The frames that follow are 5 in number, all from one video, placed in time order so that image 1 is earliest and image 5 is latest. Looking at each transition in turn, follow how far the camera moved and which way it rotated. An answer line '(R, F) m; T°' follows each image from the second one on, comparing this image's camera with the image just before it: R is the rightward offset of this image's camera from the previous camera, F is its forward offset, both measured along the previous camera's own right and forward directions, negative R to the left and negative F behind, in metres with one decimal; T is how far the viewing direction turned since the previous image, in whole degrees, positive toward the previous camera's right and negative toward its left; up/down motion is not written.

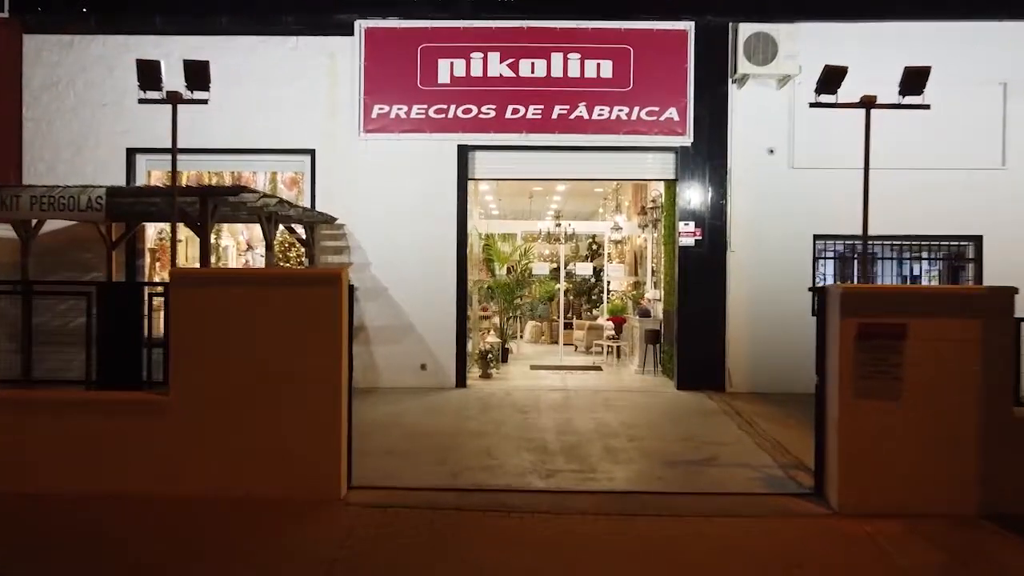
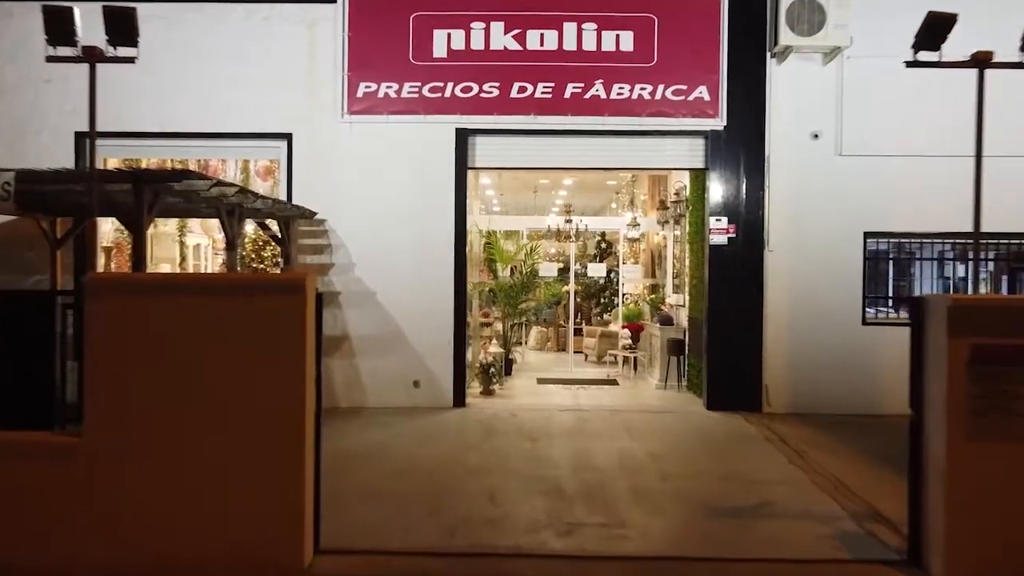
(-0.1, +1.1) m; 0°
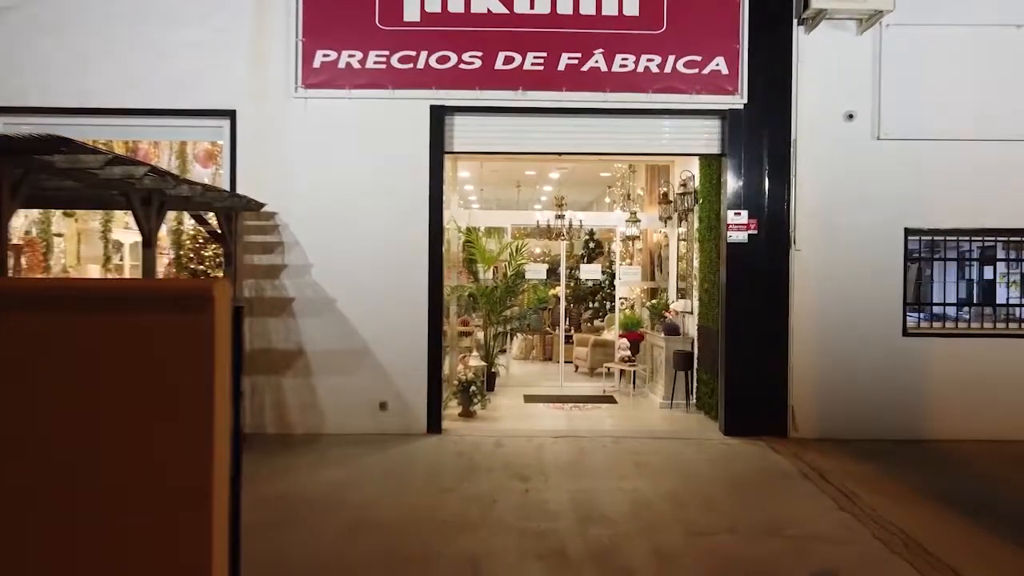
(-0.1, +1.1) m; +2°
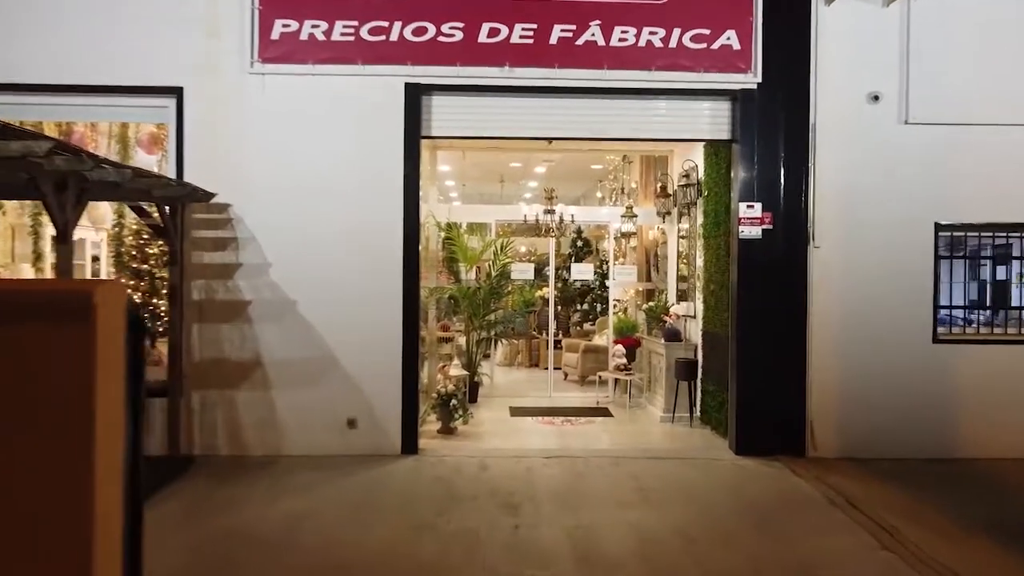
(0.0, +0.7) m; +1°
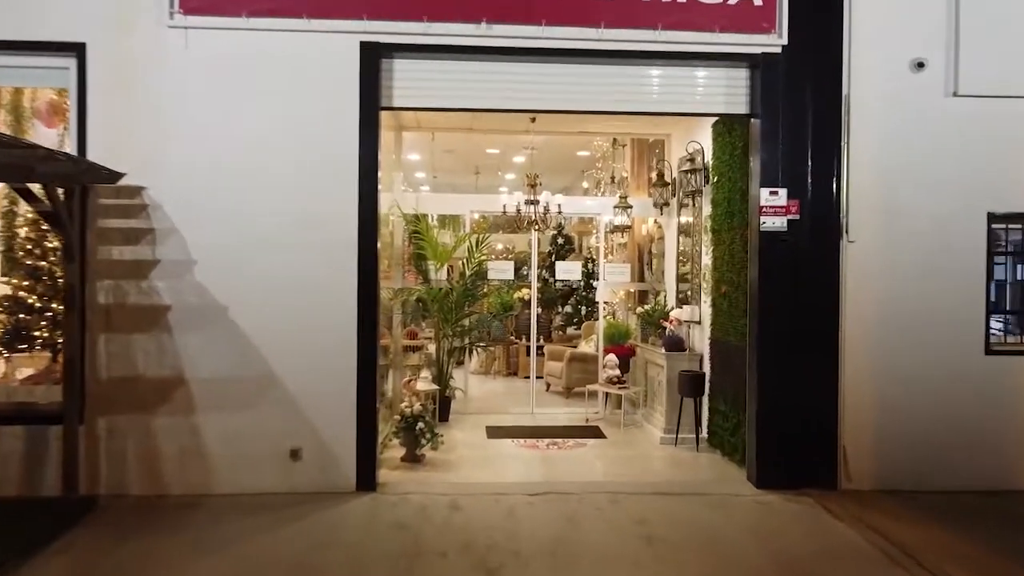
(0.0, +1.0) m; +2°
